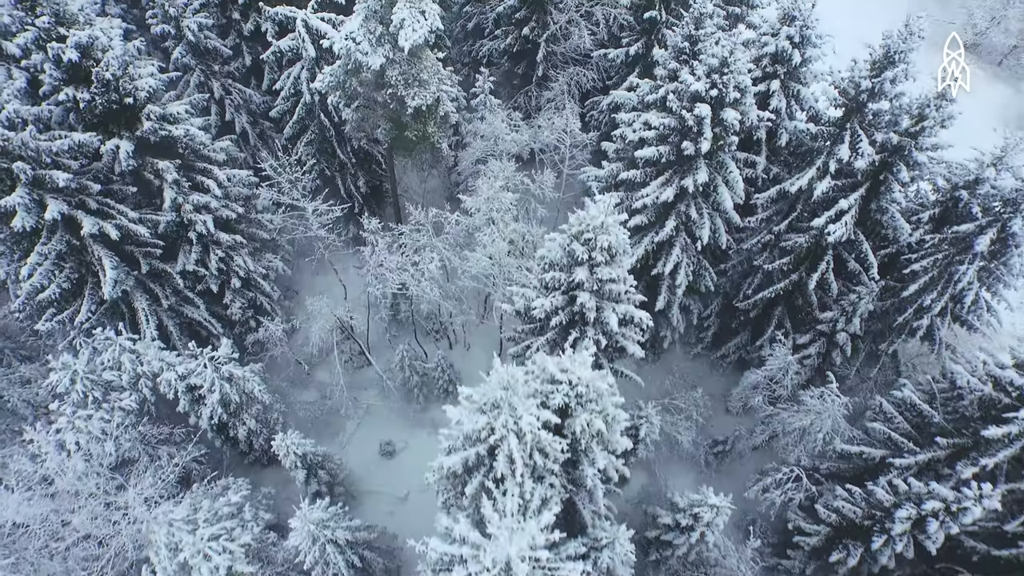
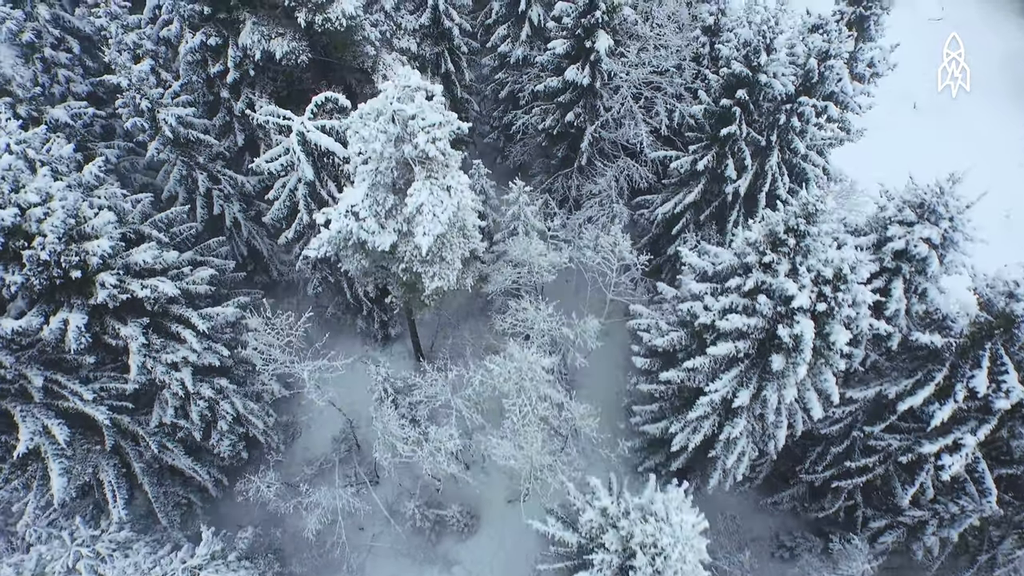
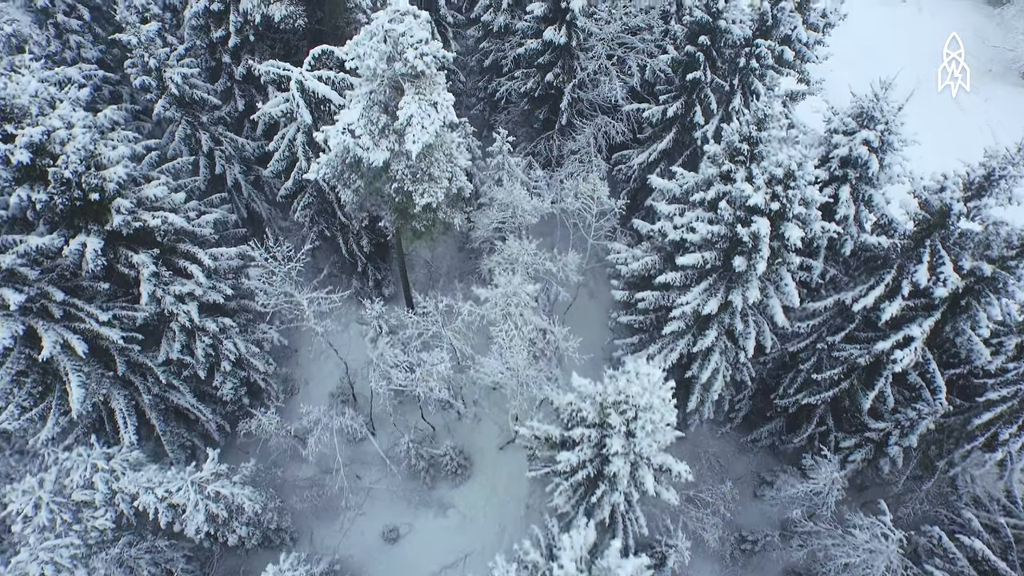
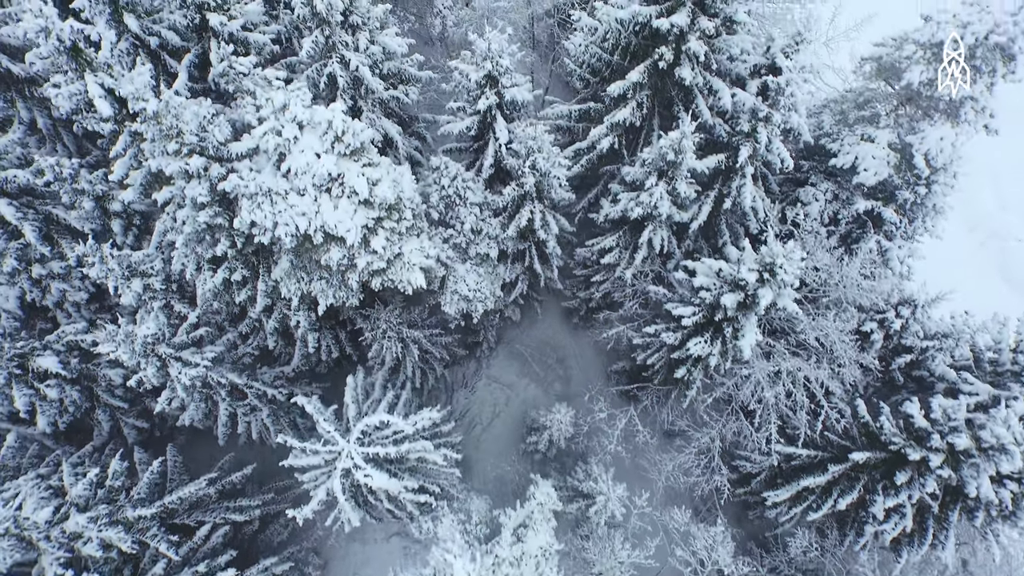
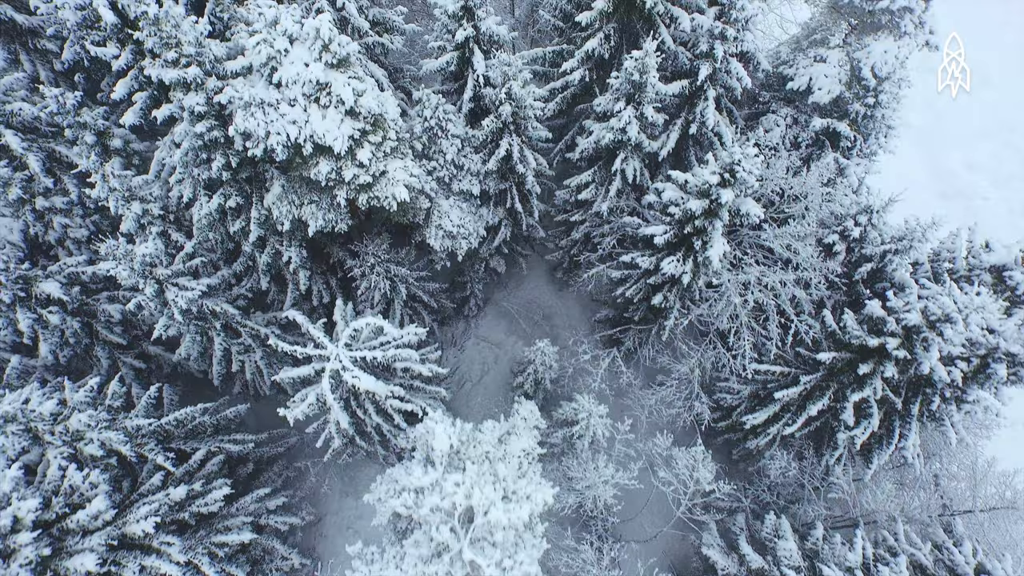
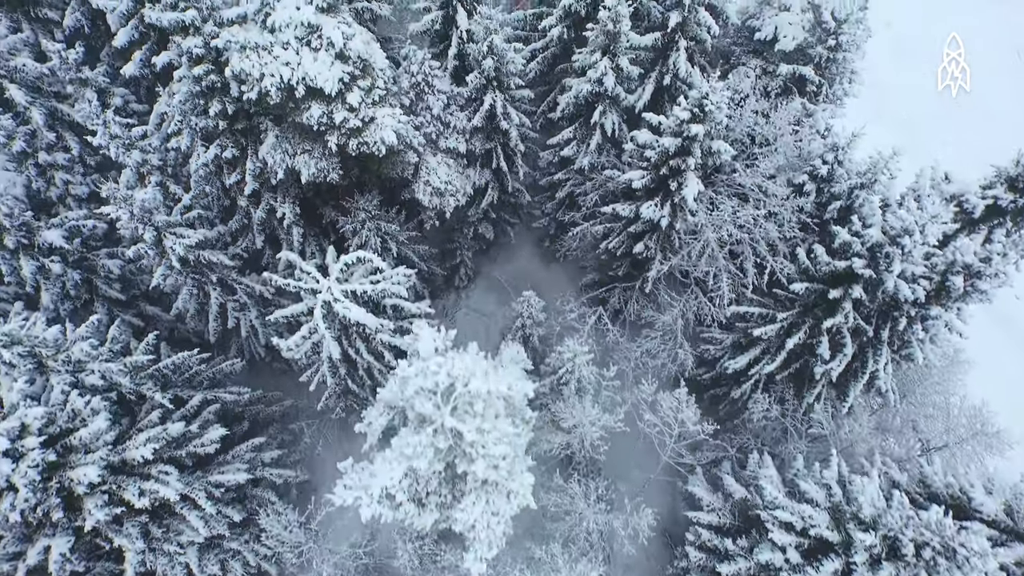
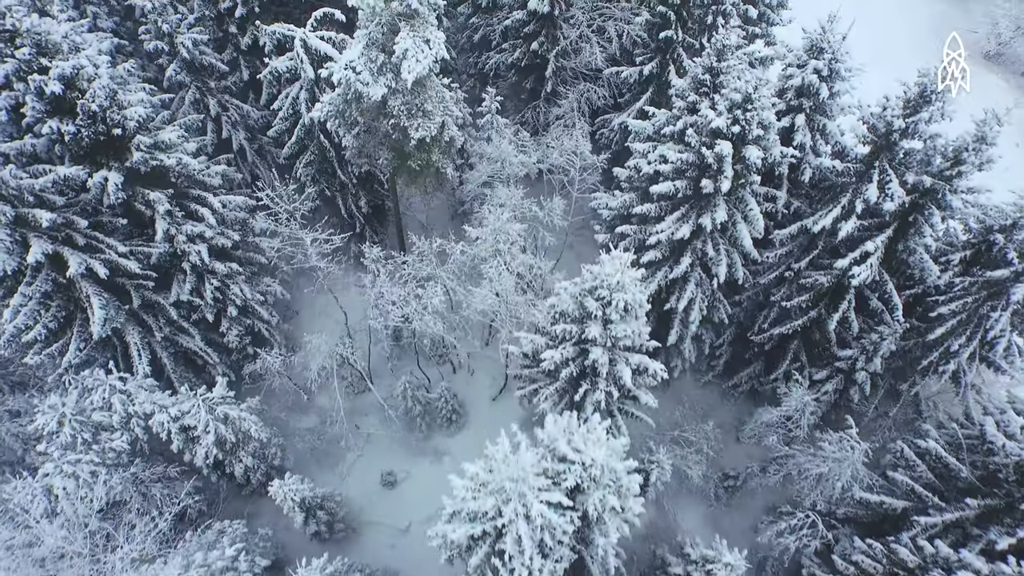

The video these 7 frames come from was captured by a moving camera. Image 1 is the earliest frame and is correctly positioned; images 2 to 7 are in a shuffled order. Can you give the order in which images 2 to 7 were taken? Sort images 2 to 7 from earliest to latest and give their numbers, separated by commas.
7, 3, 2, 6, 5, 4
